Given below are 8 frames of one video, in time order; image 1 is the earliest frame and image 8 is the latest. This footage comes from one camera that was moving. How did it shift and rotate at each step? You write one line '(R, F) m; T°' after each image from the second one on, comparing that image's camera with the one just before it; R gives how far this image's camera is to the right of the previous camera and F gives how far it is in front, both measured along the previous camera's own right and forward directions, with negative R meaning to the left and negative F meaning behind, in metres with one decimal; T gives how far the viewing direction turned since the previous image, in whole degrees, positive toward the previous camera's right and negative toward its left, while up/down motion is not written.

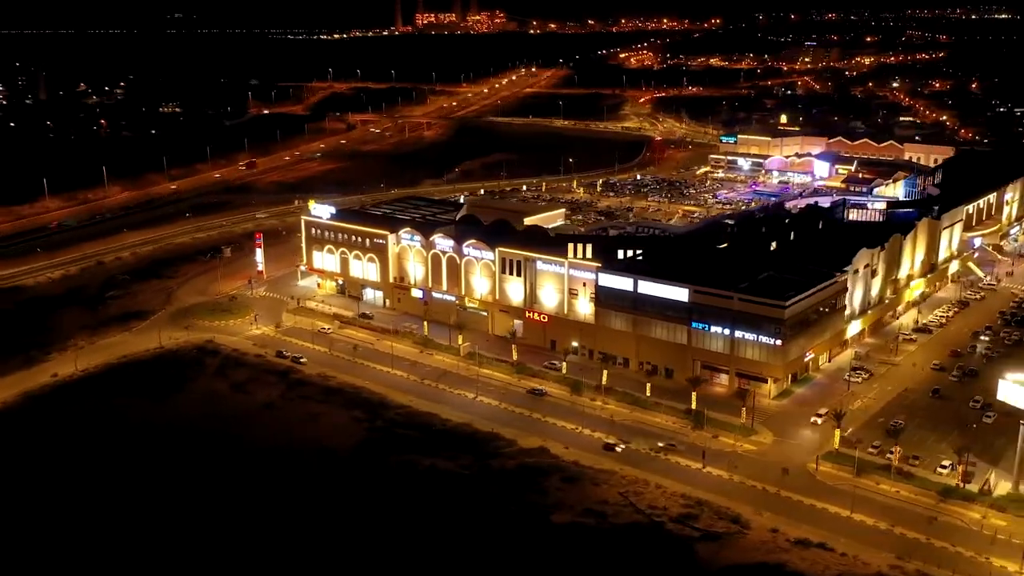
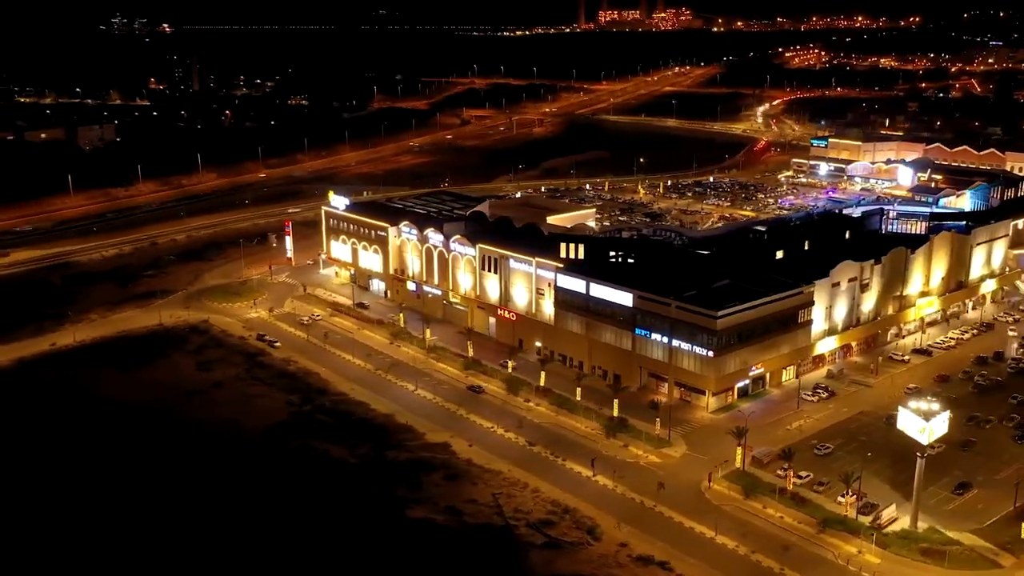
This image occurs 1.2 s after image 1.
(+9.1, +0.8) m; -10°
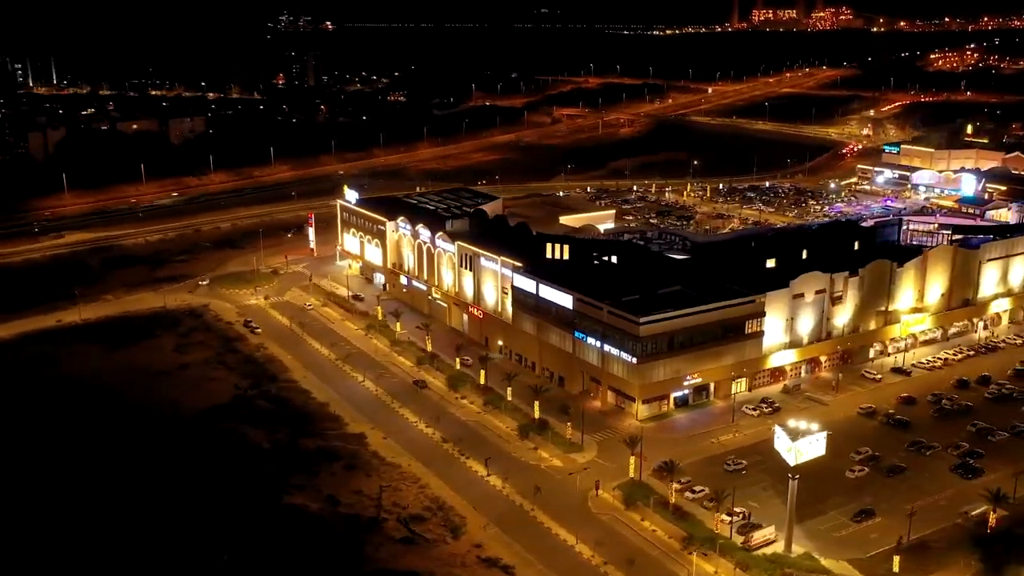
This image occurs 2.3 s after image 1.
(+7.8, +0.5) m; -8°
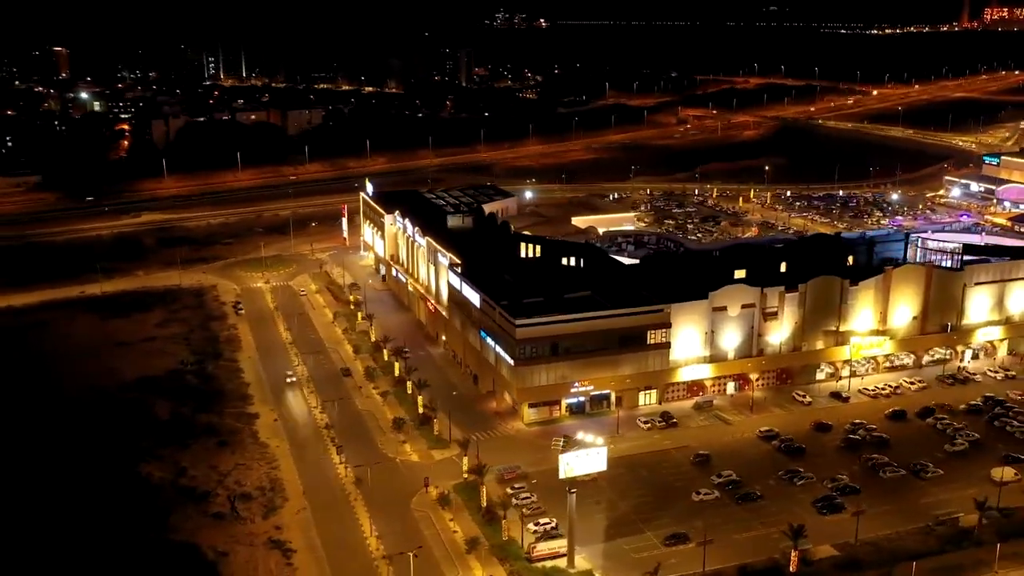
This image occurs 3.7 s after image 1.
(+11.1, +1.0) m; -12°
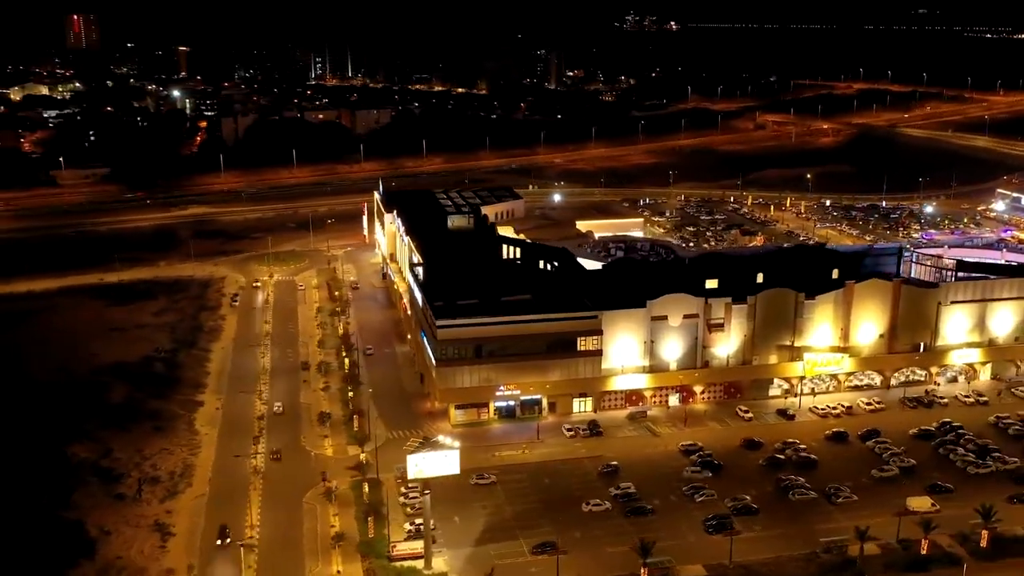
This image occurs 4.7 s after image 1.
(+6.9, +0.4) m; -7°
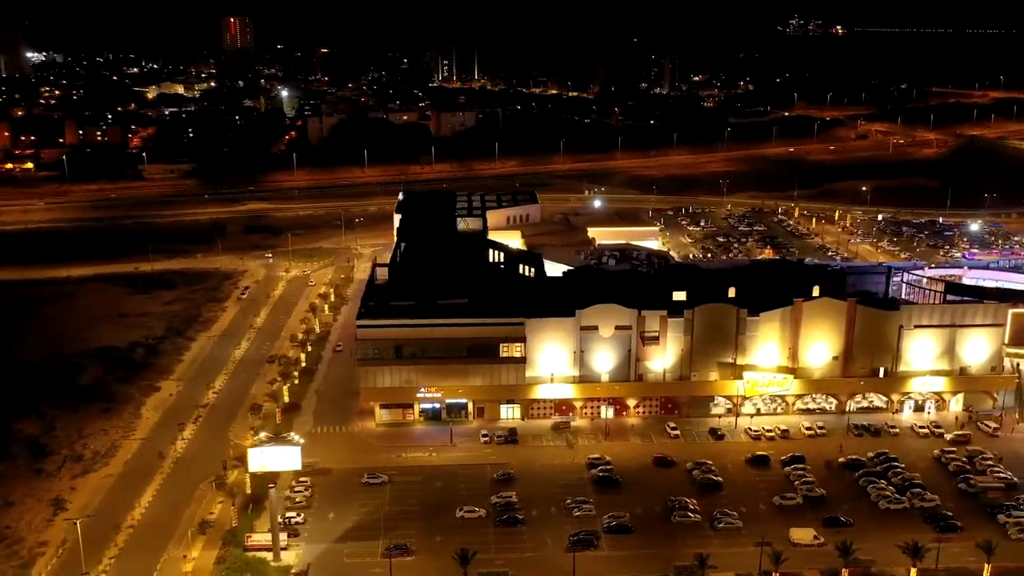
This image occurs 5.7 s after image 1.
(+8.0, +0.6) m; -9°
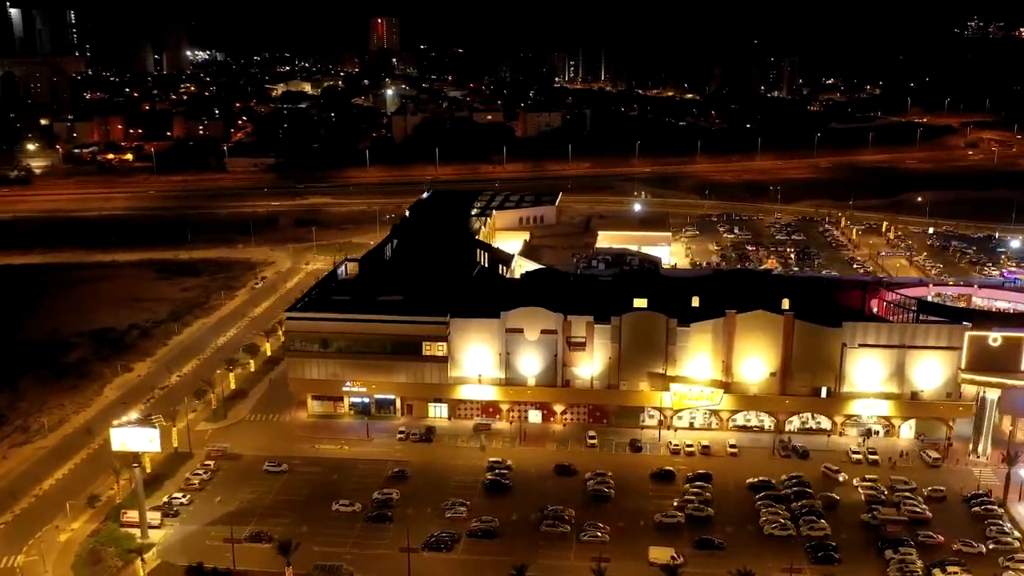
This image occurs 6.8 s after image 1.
(+8.0, +0.7) m; -9°
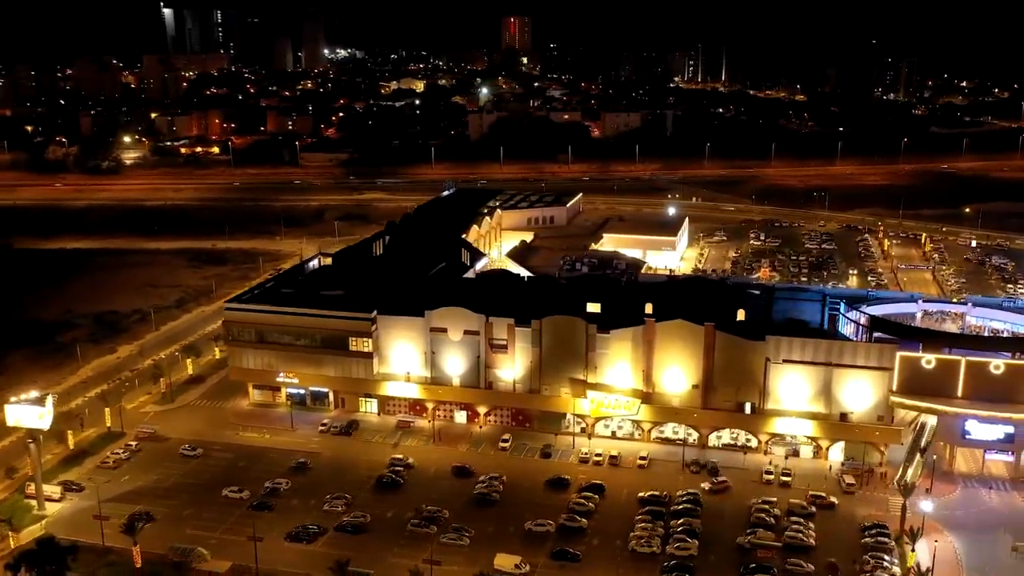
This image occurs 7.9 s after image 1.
(+7.7, +0.7) m; -8°
